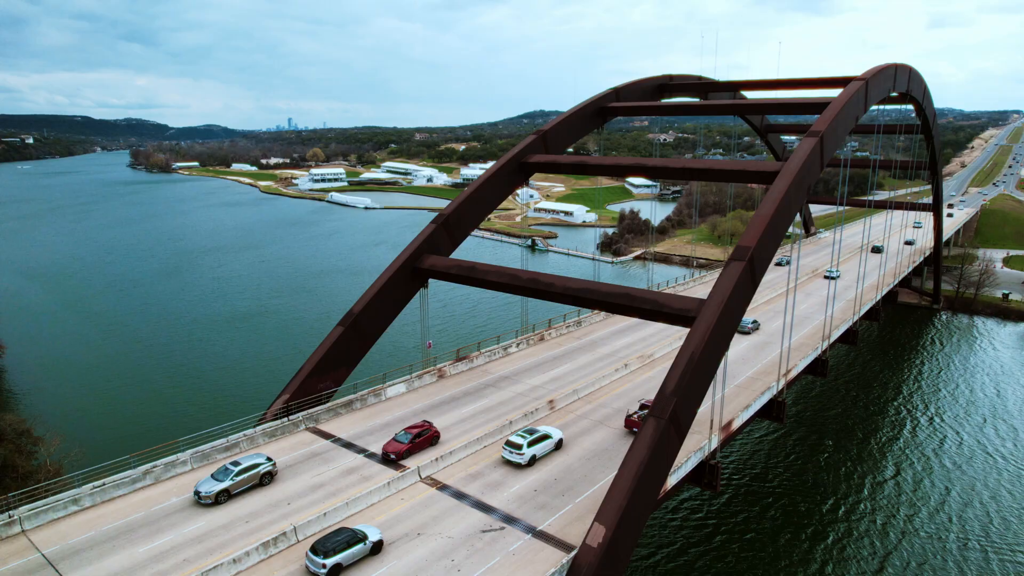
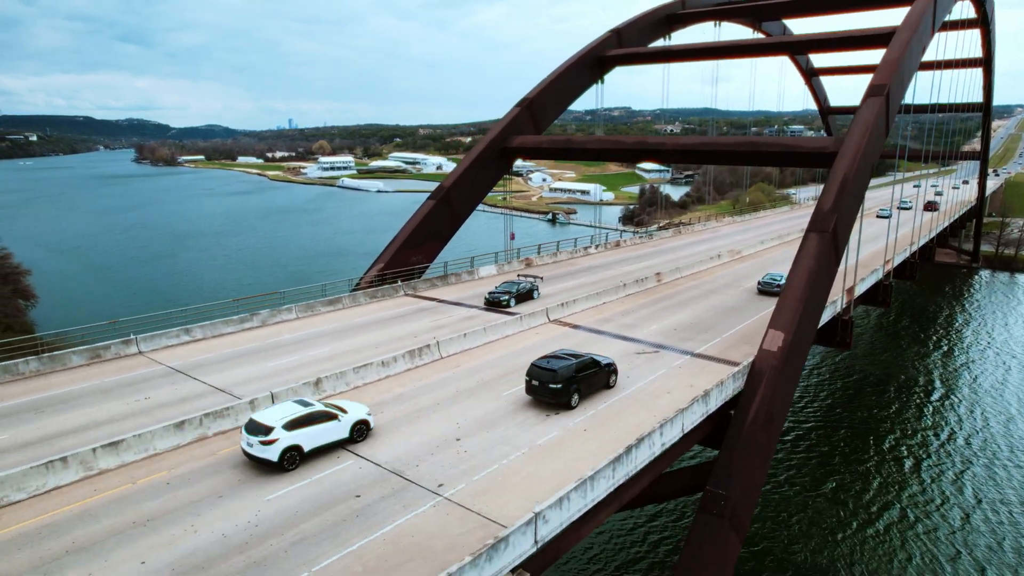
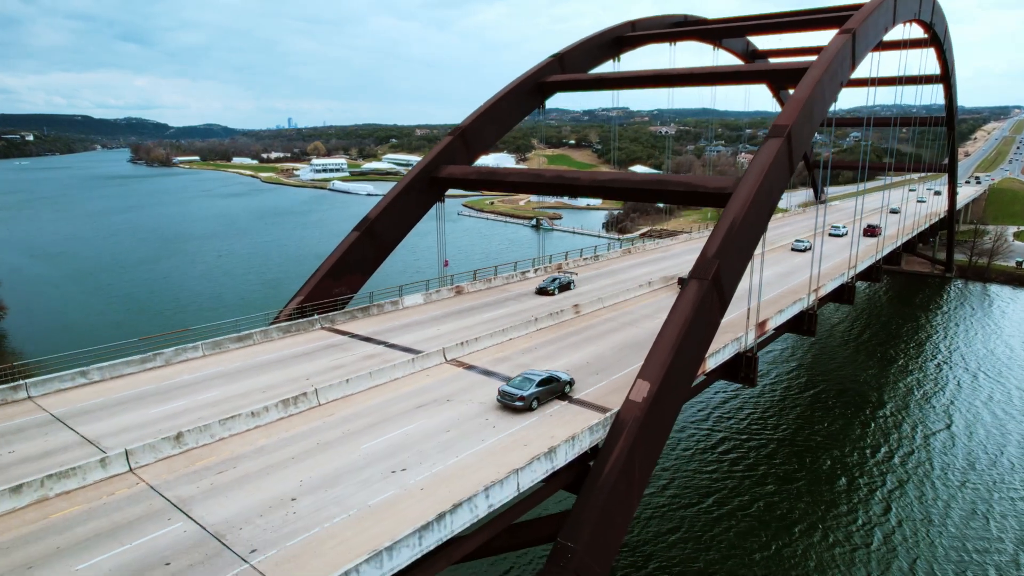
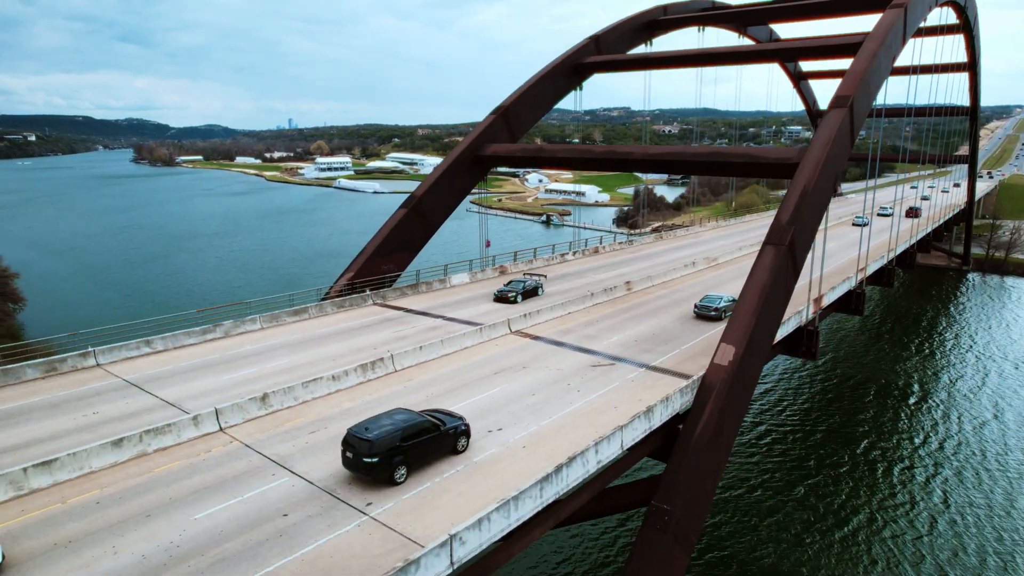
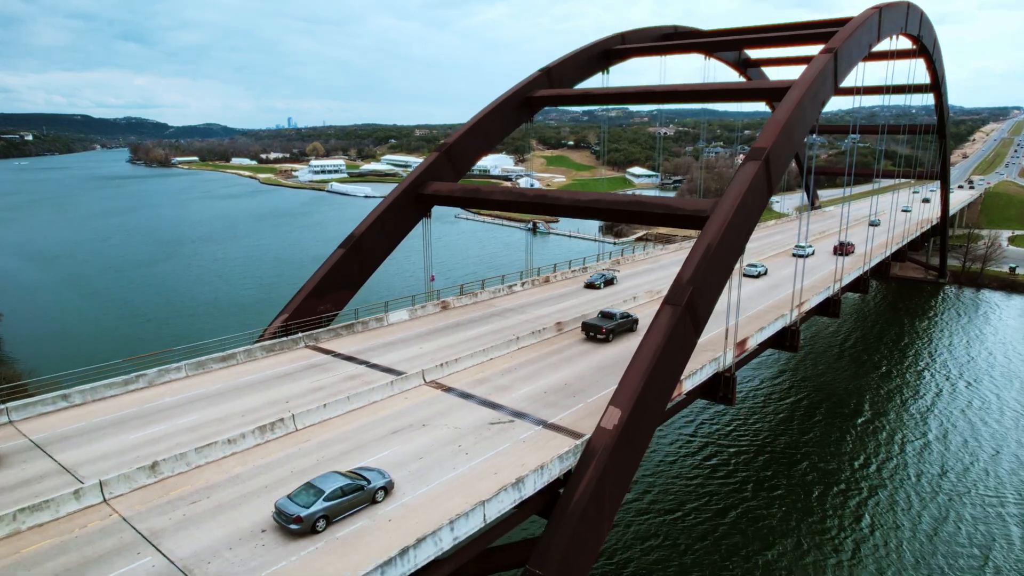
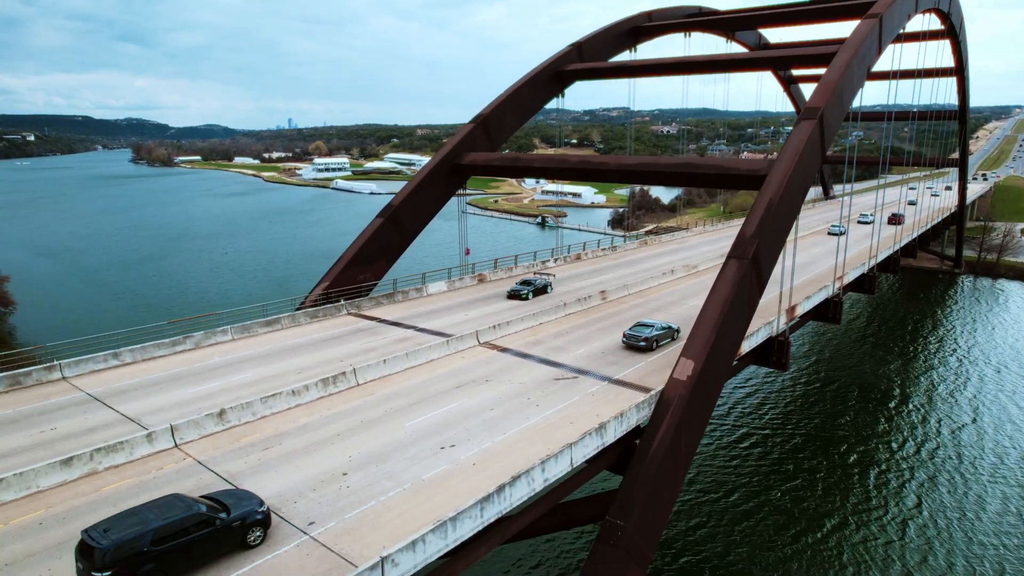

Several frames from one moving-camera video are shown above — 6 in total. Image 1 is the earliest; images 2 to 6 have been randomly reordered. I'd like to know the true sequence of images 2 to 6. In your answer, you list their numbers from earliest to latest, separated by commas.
5, 3, 6, 4, 2
